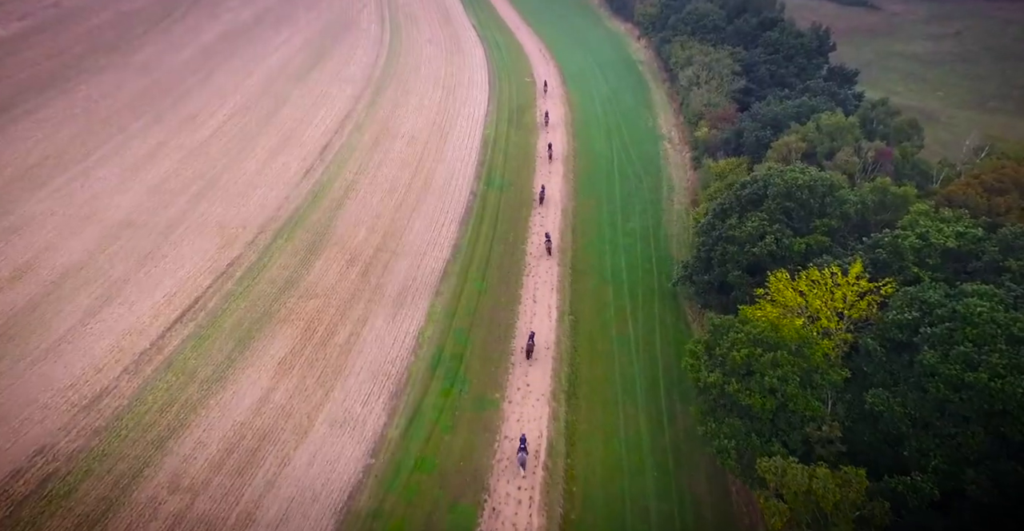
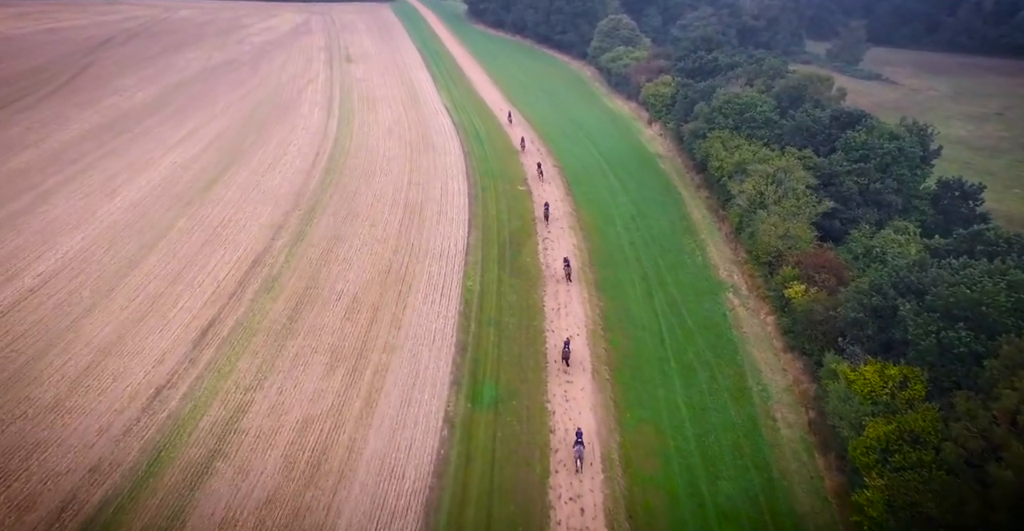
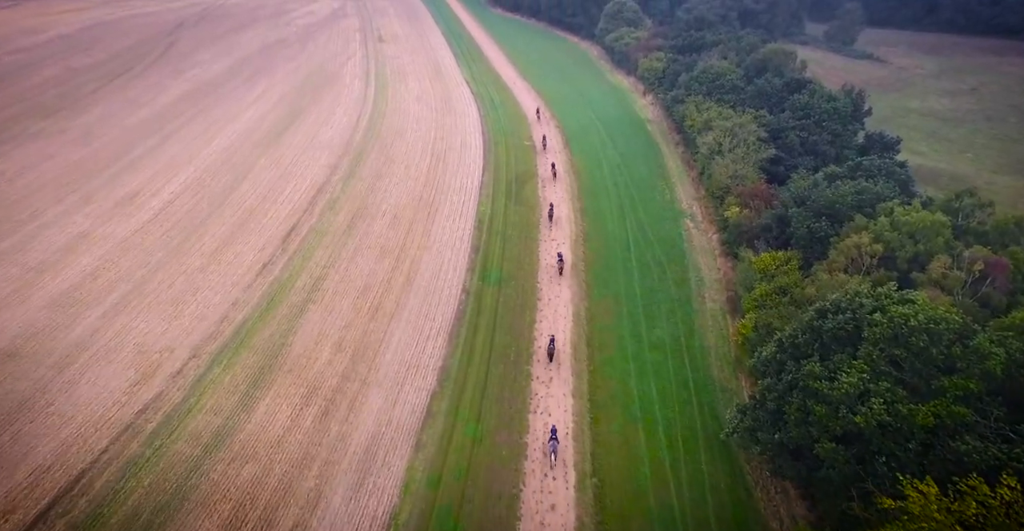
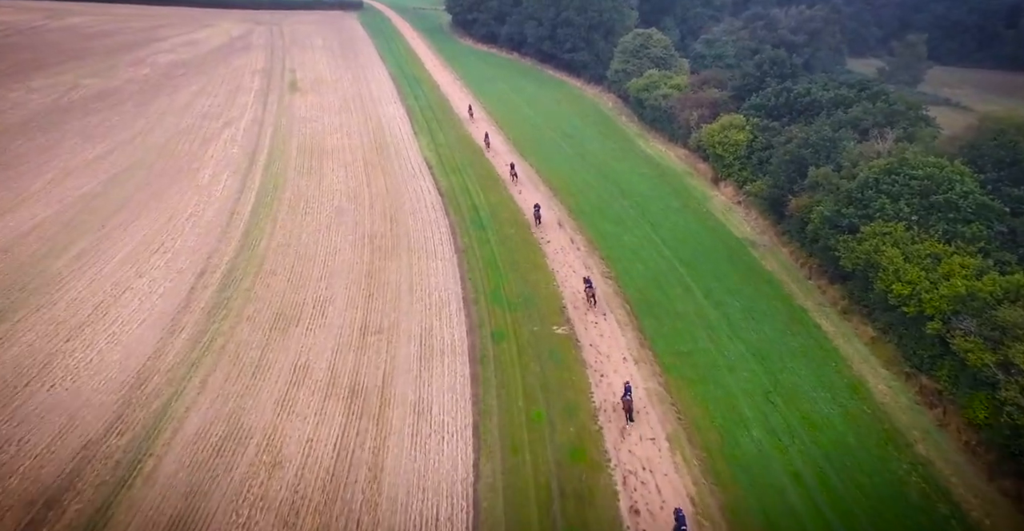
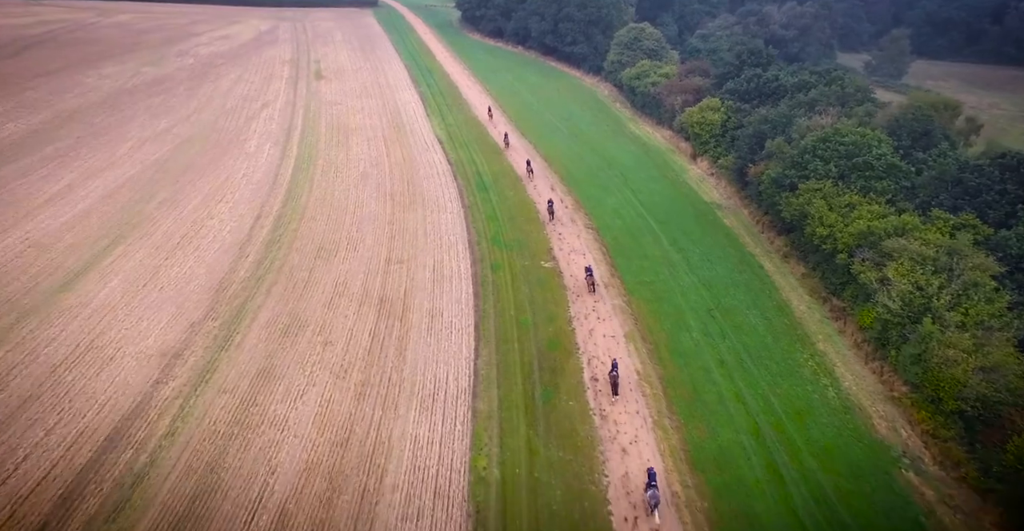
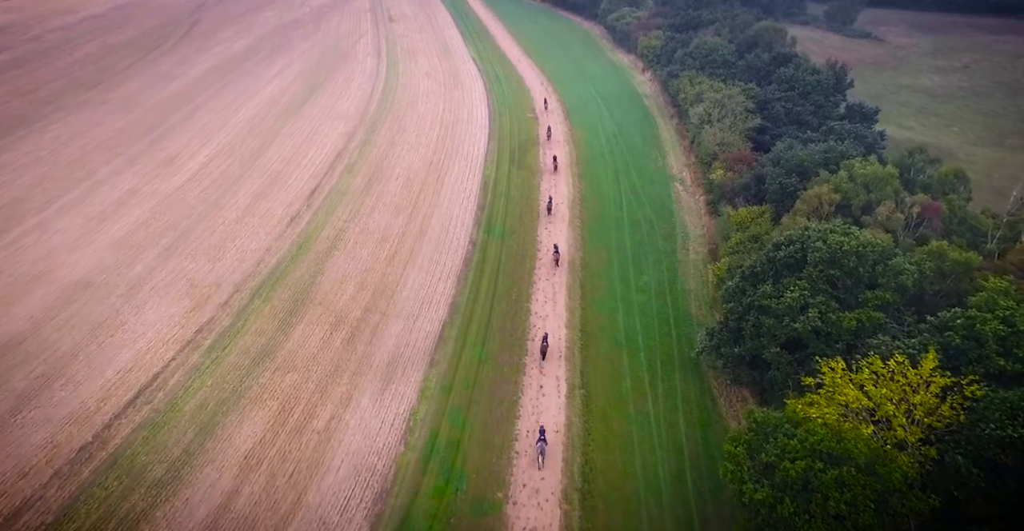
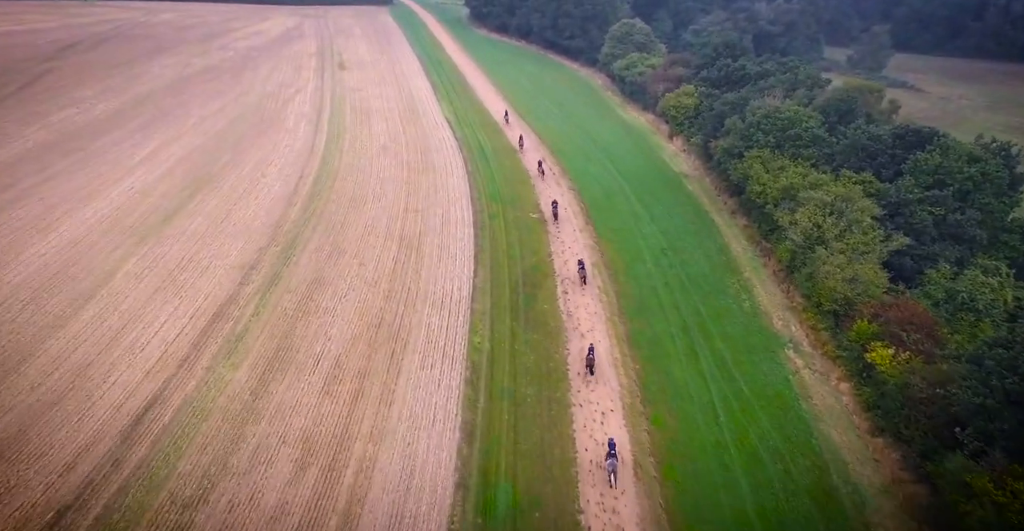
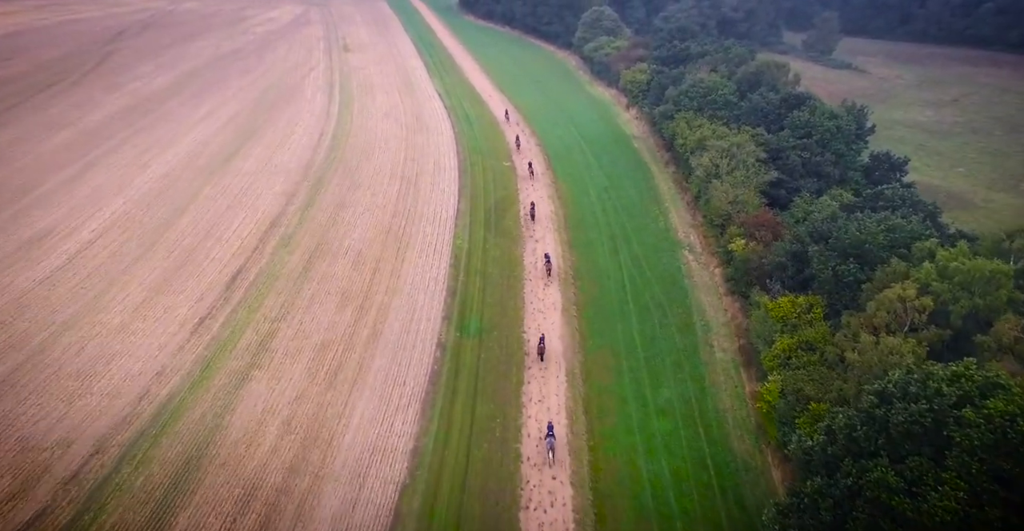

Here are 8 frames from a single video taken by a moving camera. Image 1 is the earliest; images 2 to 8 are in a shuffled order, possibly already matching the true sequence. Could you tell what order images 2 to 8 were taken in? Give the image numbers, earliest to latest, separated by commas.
6, 3, 8, 2, 7, 5, 4
